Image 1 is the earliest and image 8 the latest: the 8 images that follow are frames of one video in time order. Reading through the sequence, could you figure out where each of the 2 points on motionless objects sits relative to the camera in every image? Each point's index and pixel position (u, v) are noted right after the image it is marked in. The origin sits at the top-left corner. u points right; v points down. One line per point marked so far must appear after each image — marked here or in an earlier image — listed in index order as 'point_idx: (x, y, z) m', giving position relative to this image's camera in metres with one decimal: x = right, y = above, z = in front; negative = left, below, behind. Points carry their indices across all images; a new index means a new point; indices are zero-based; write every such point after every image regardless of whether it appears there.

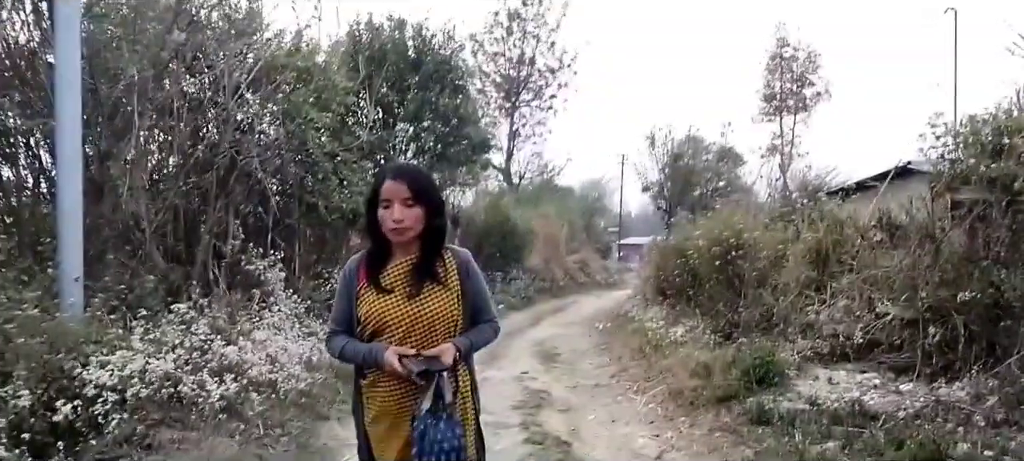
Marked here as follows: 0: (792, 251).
0: (+2.4, -0.2, +8.1) m
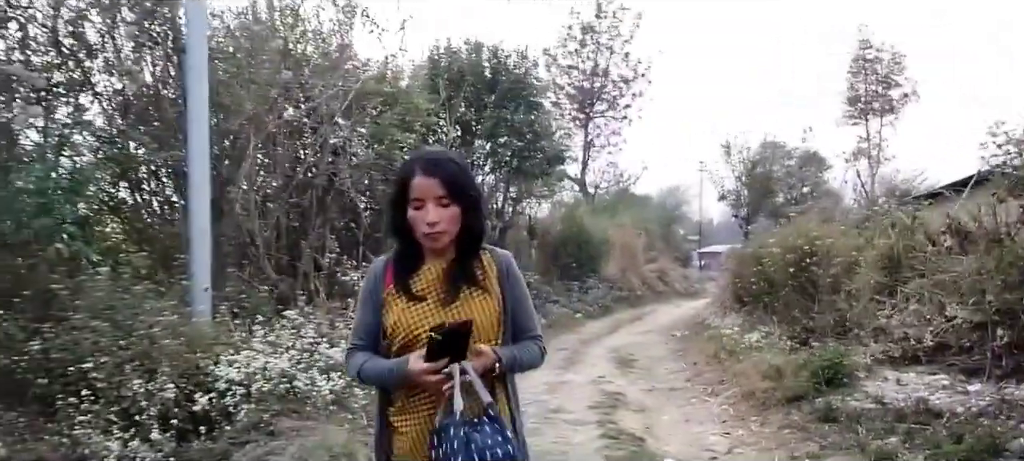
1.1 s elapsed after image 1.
0: (+3.1, -0.2, +8.3) m
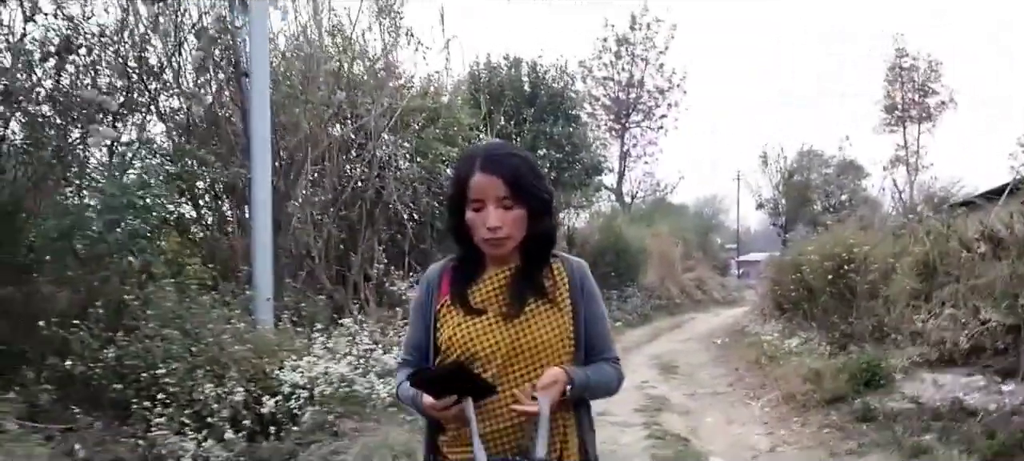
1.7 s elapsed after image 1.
0: (+3.5, -0.3, +8.4) m
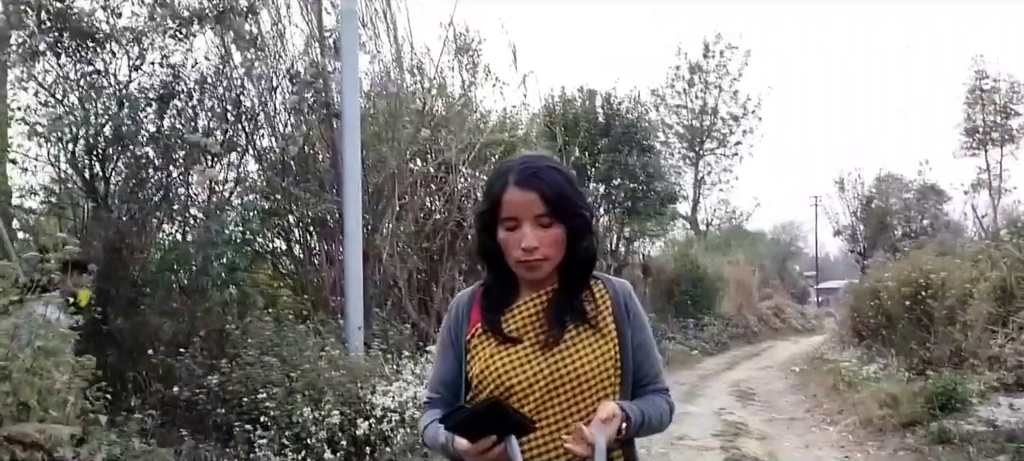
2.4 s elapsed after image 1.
0: (+4.3, -0.5, +8.4) m
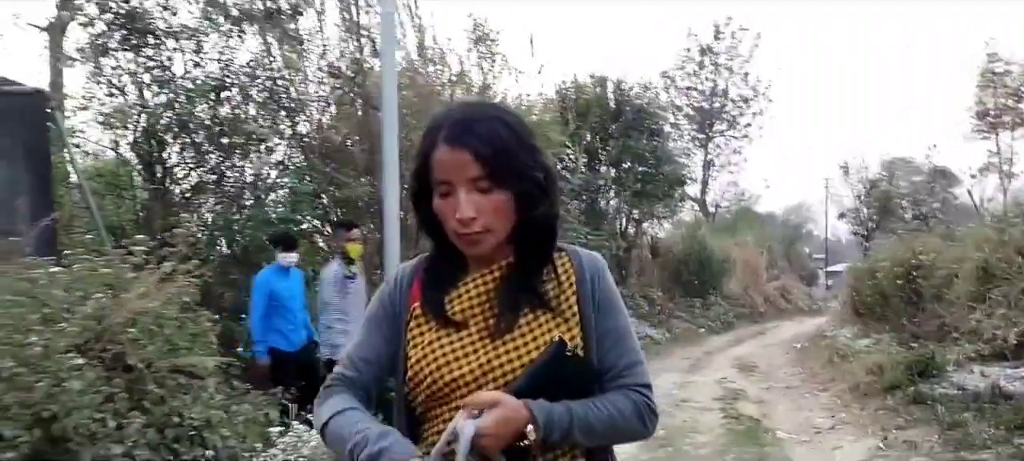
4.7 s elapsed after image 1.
0: (+4.4, -0.4, +9.1) m
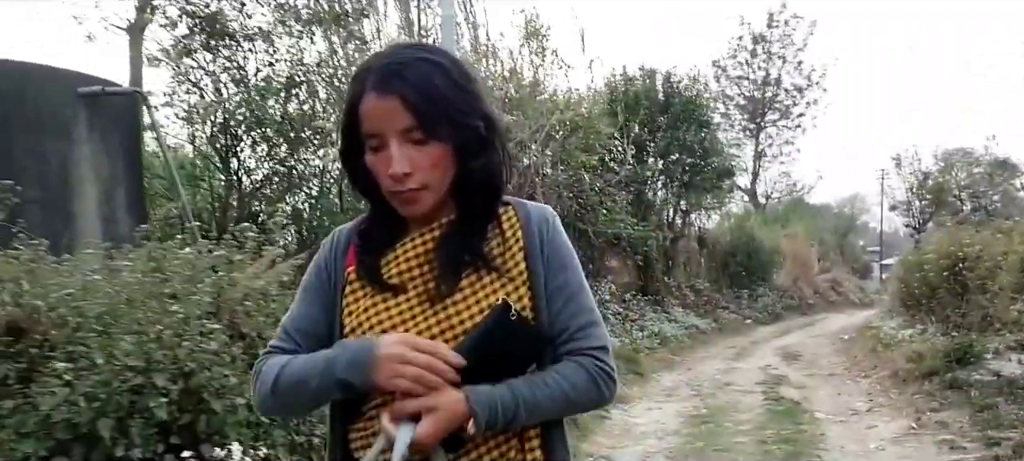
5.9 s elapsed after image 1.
0: (+5.0, -0.3, +9.3) m
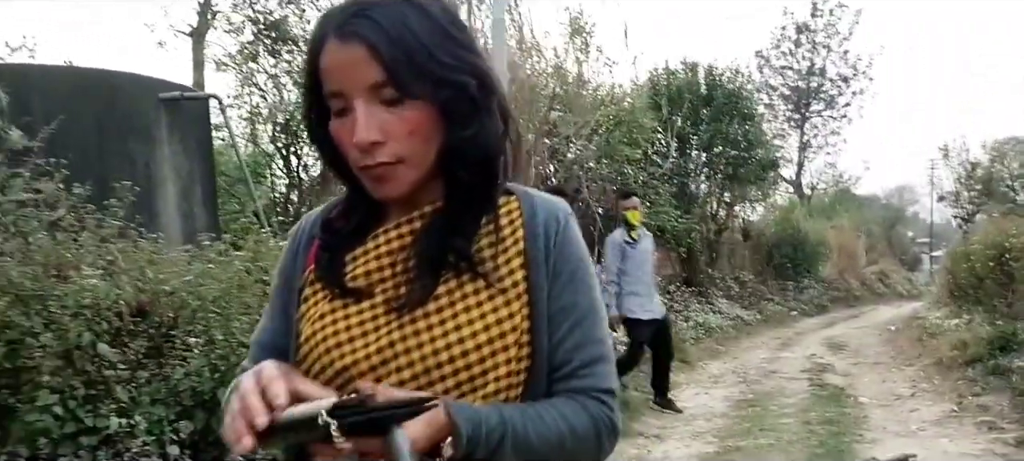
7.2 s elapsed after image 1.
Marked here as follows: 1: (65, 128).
0: (+5.5, -0.2, +9.4) m
1: (-3.1, +0.7, +6.4) m
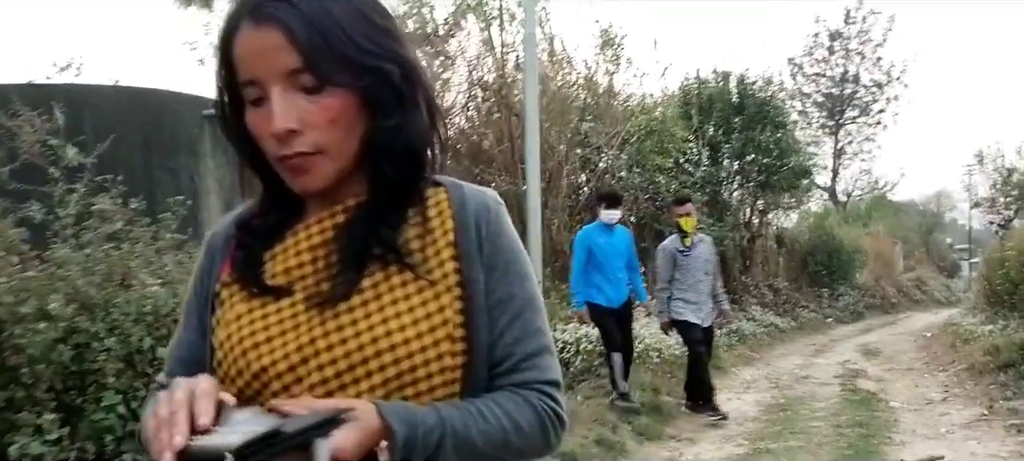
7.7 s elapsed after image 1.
0: (+5.8, -0.2, +9.3) m
1: (-2.8, +0.6, +6.6) m
